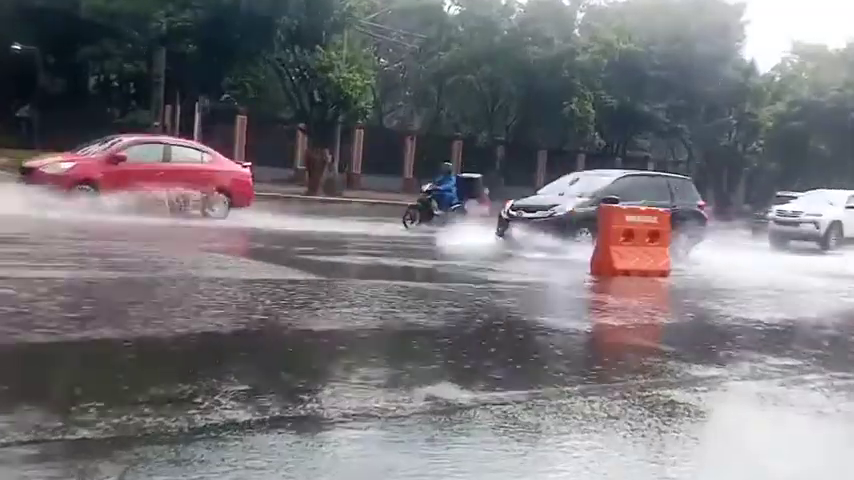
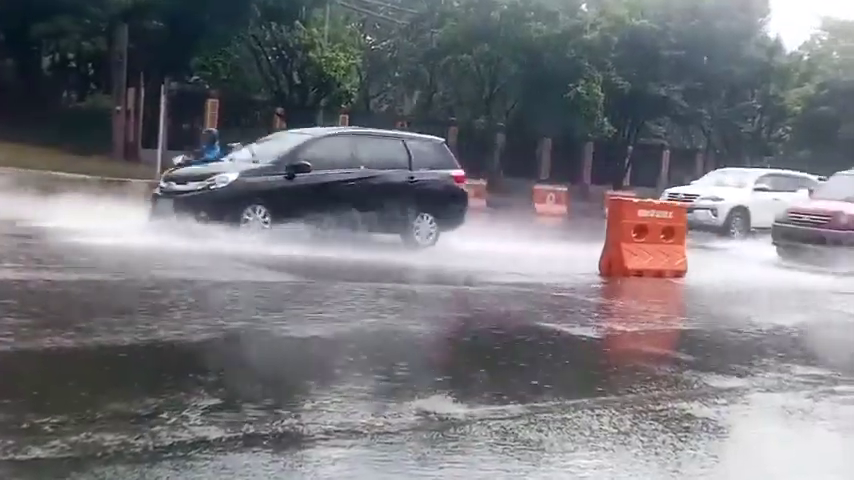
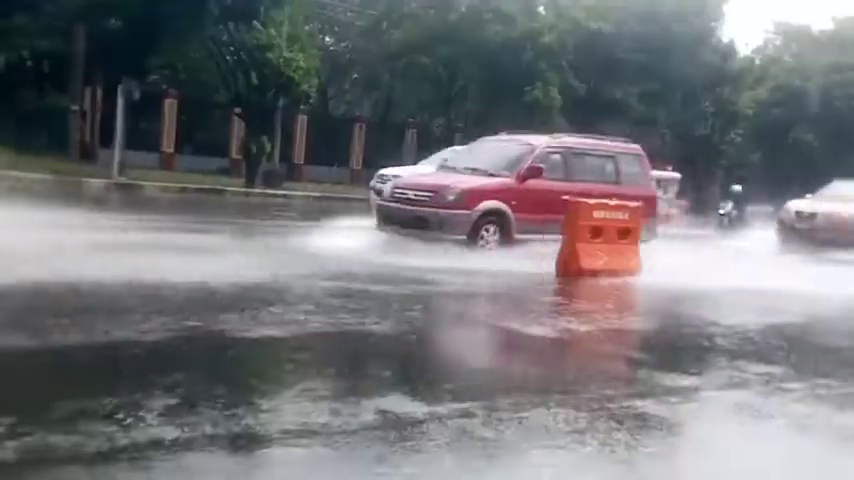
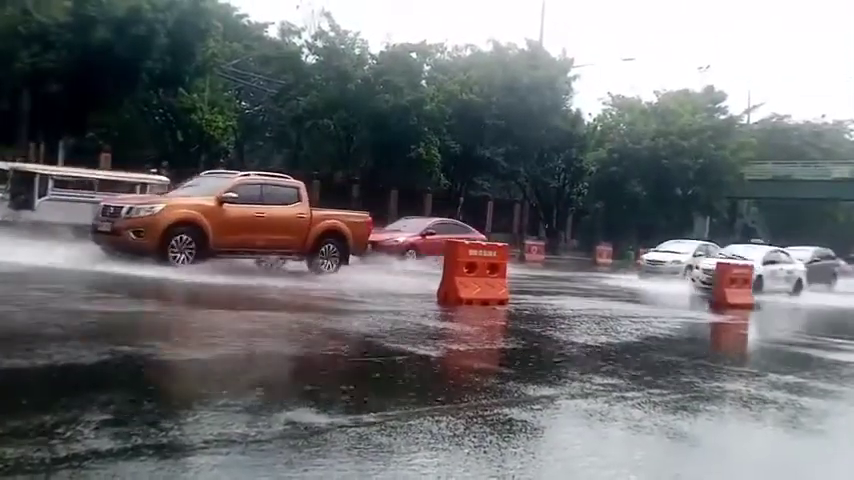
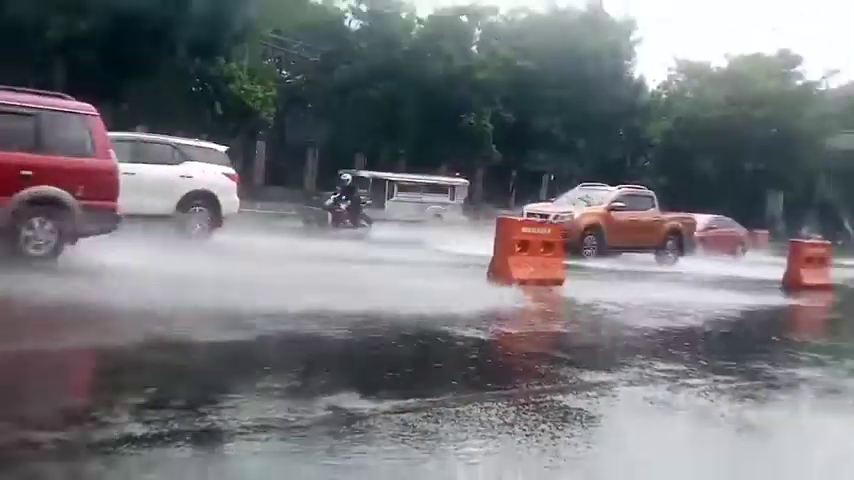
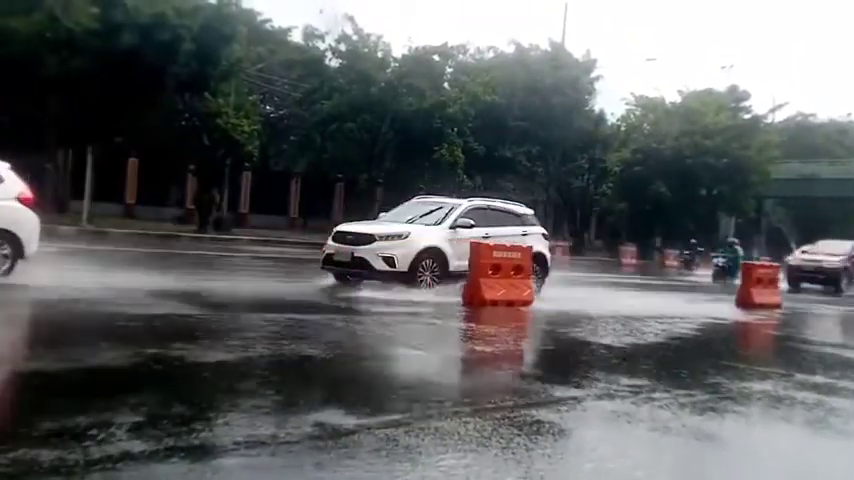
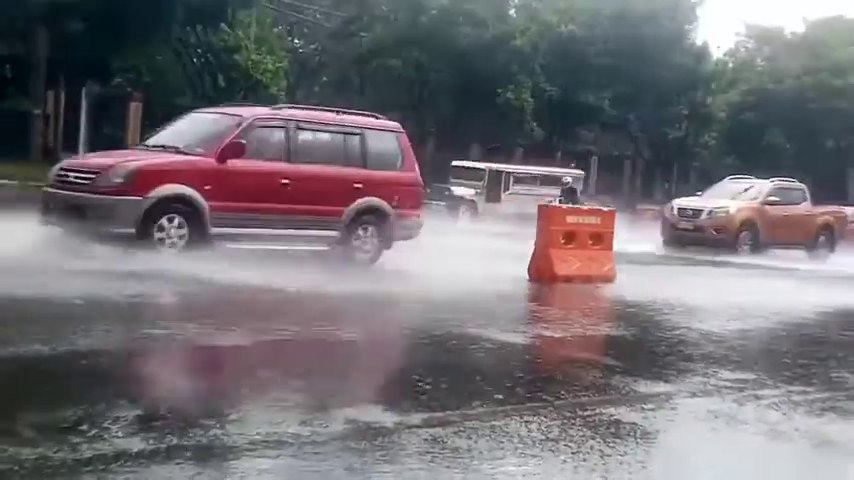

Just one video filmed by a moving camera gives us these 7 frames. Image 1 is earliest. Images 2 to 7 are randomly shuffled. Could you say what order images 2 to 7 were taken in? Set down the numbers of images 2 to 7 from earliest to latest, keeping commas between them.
2, 3, 7, 5, 4, 6
